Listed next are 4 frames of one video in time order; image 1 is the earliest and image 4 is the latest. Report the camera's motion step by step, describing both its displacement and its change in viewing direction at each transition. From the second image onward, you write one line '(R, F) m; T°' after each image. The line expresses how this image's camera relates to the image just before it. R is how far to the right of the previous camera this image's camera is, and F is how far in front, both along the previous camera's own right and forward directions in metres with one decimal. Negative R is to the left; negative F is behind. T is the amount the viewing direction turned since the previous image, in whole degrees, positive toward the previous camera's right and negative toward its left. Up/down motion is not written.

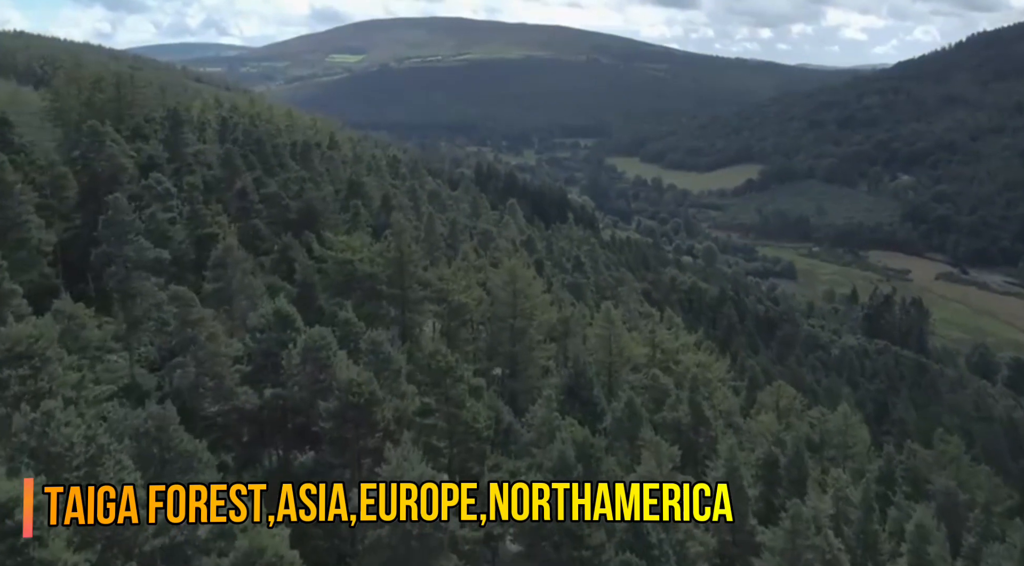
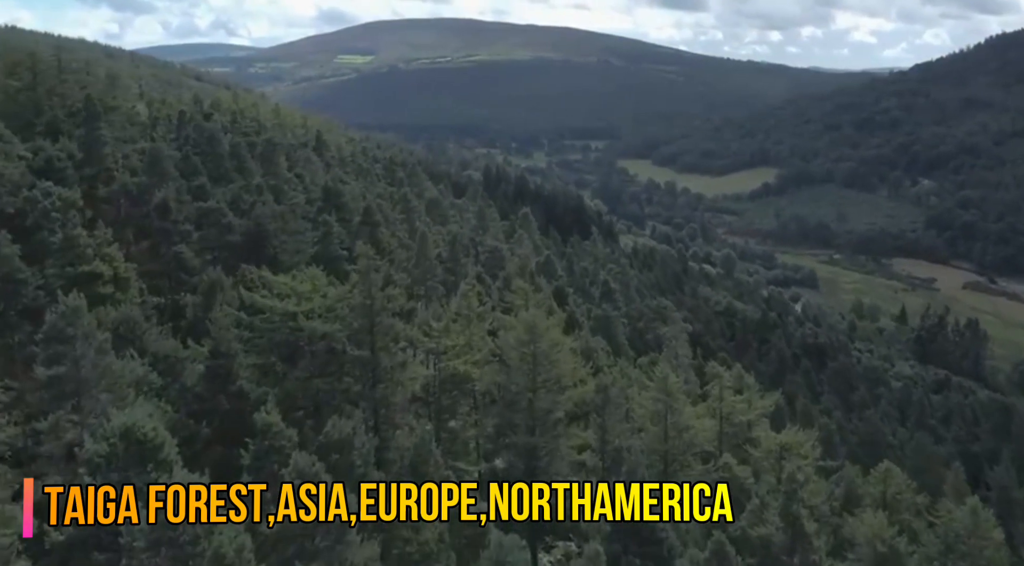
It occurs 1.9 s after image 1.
(-0.5, +17.8) m; 0°
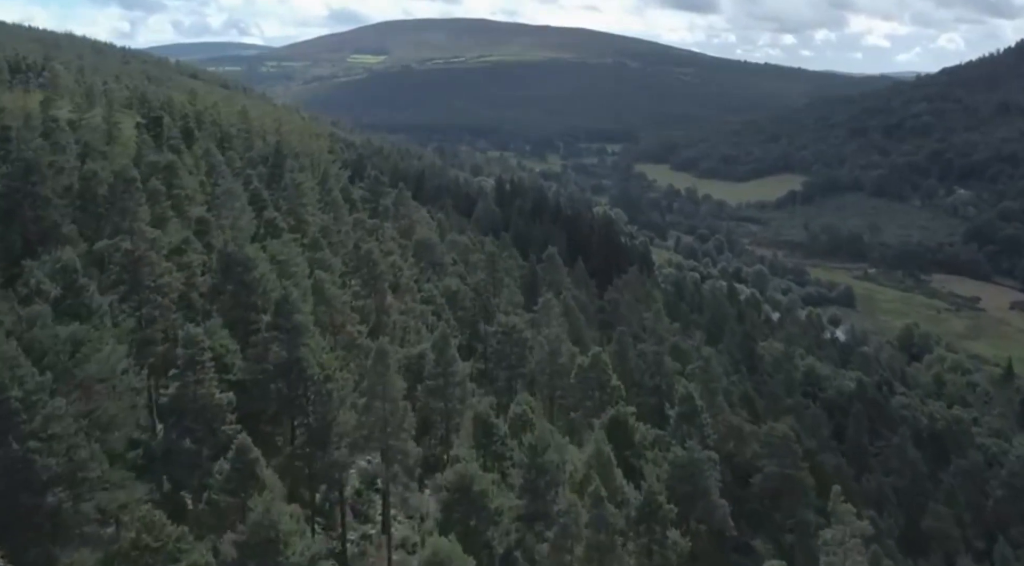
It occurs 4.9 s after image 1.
(-0.8, +29.8) m; -1°
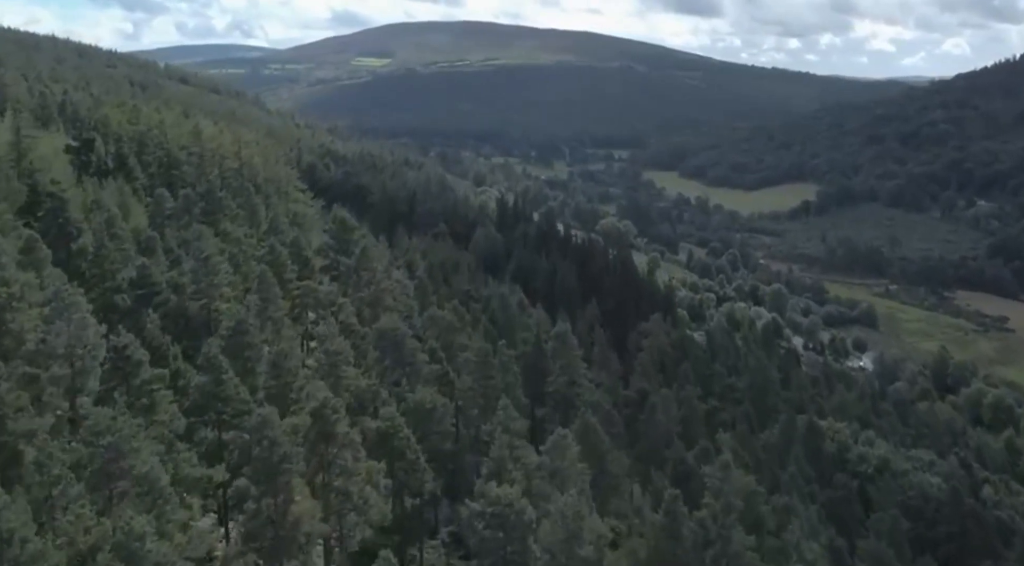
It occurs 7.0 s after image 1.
(+0.3, +20.9) m; 0°
